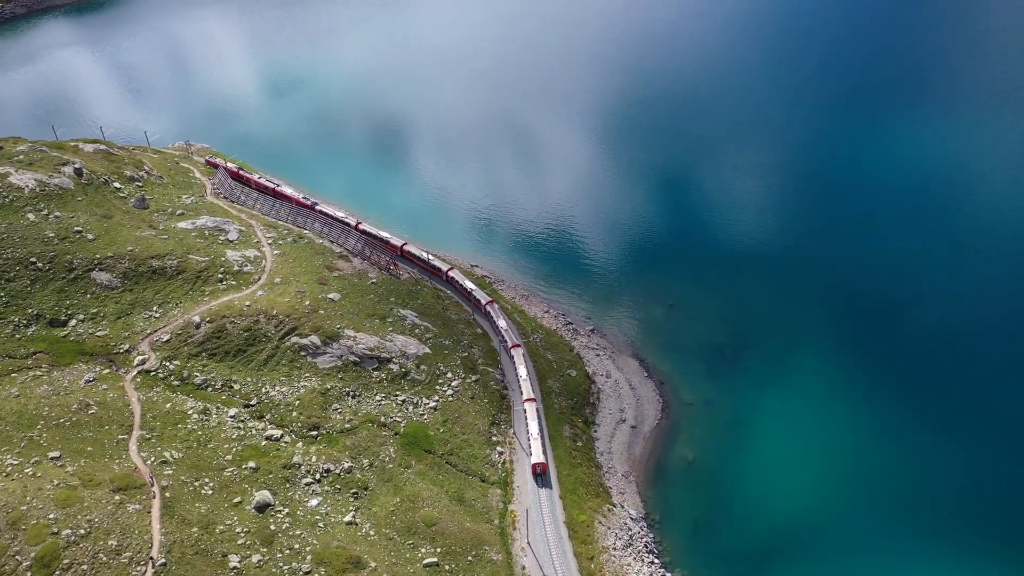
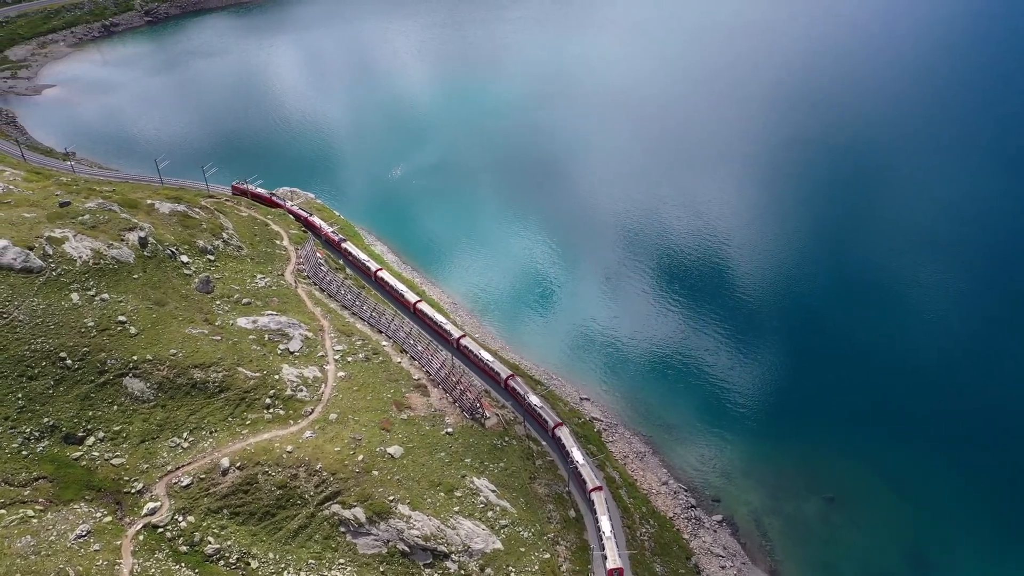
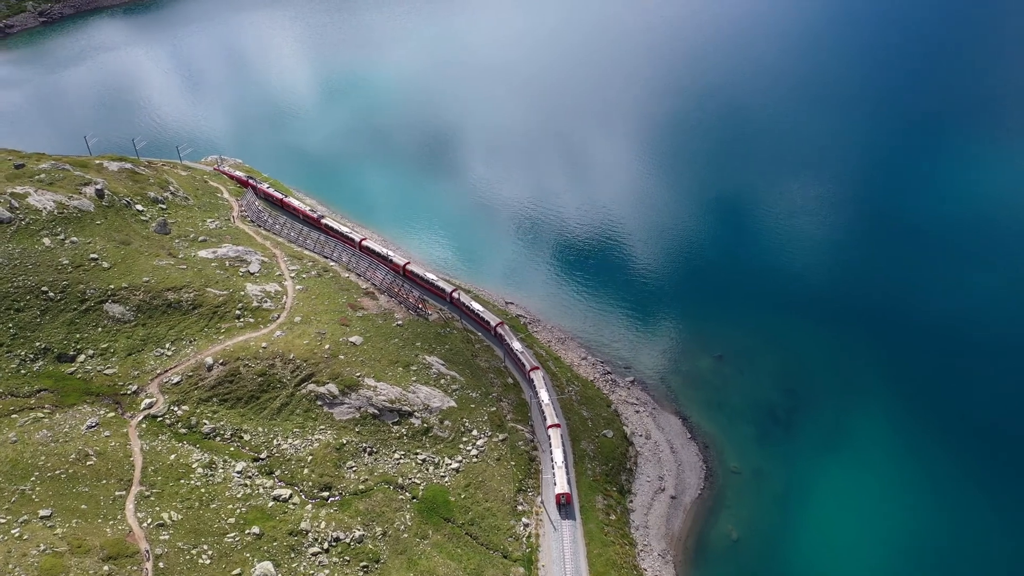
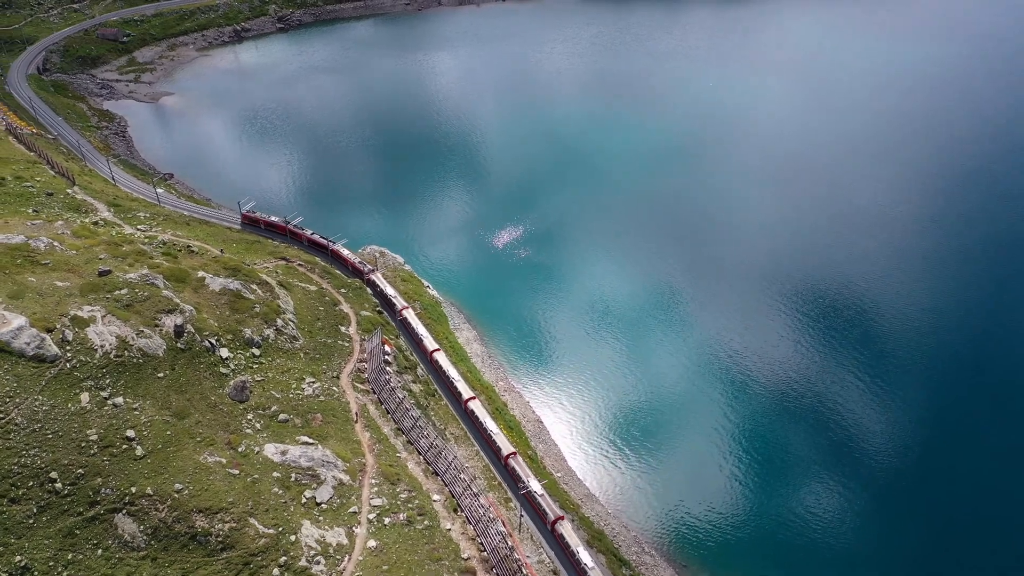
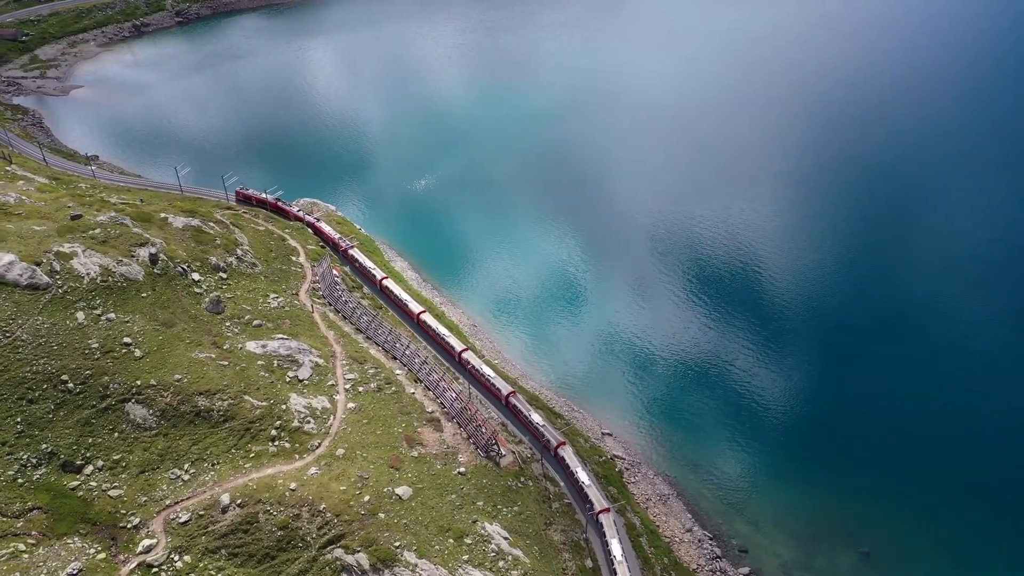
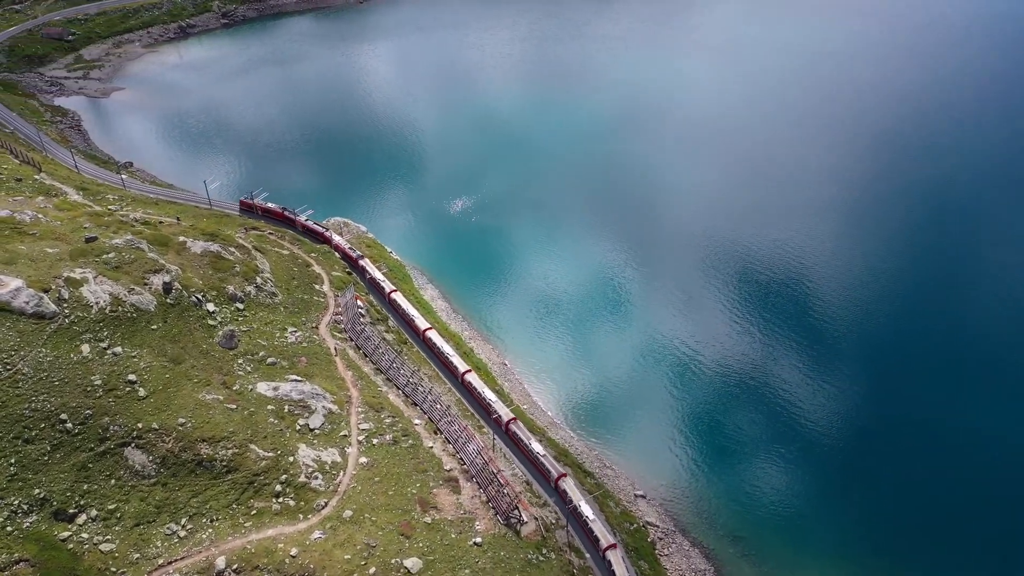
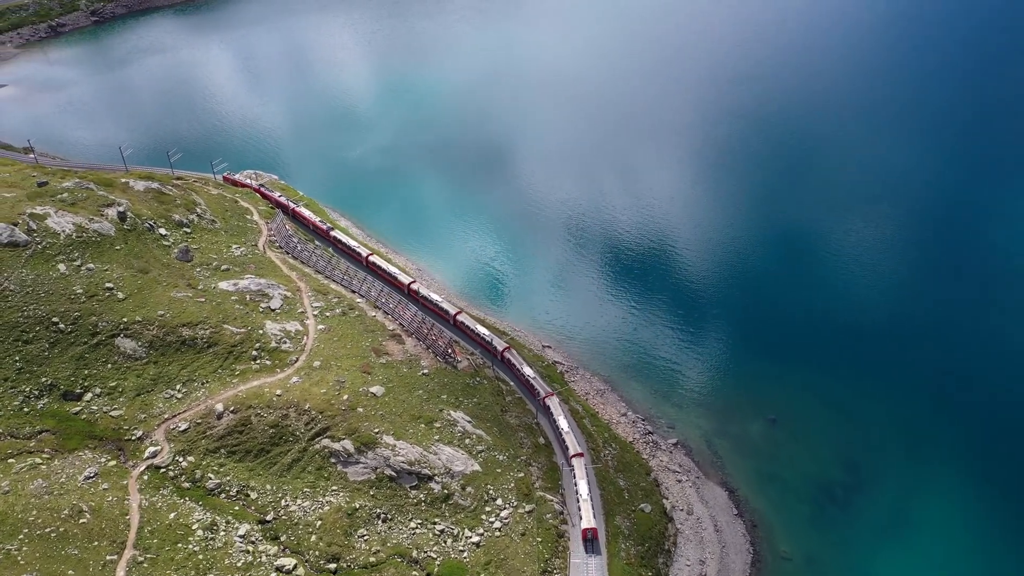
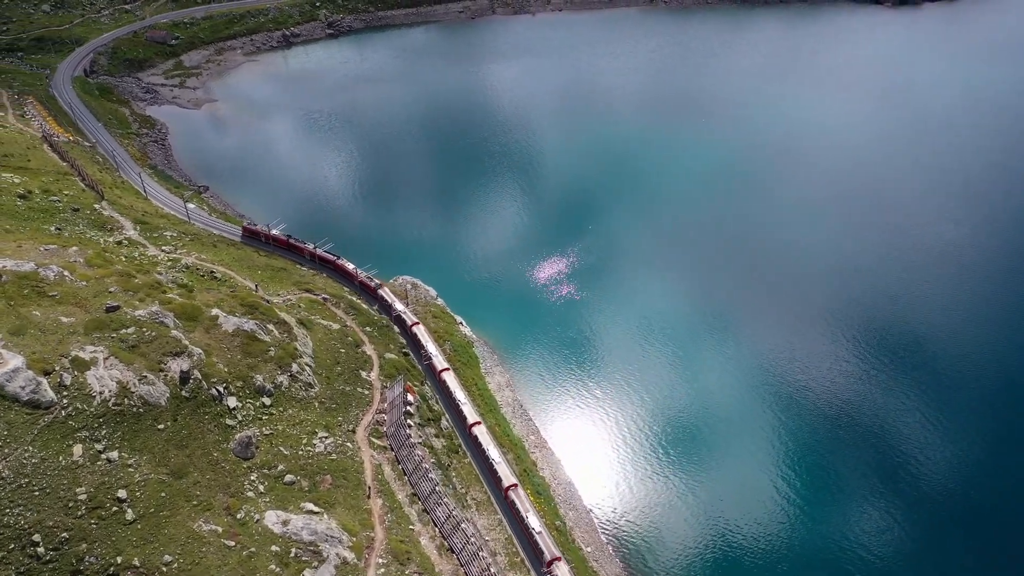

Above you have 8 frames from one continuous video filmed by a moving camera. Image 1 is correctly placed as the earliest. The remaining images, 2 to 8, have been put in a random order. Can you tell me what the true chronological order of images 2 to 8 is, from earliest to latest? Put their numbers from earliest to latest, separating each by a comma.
3, 7, 2, 5, 6, 4, 8
